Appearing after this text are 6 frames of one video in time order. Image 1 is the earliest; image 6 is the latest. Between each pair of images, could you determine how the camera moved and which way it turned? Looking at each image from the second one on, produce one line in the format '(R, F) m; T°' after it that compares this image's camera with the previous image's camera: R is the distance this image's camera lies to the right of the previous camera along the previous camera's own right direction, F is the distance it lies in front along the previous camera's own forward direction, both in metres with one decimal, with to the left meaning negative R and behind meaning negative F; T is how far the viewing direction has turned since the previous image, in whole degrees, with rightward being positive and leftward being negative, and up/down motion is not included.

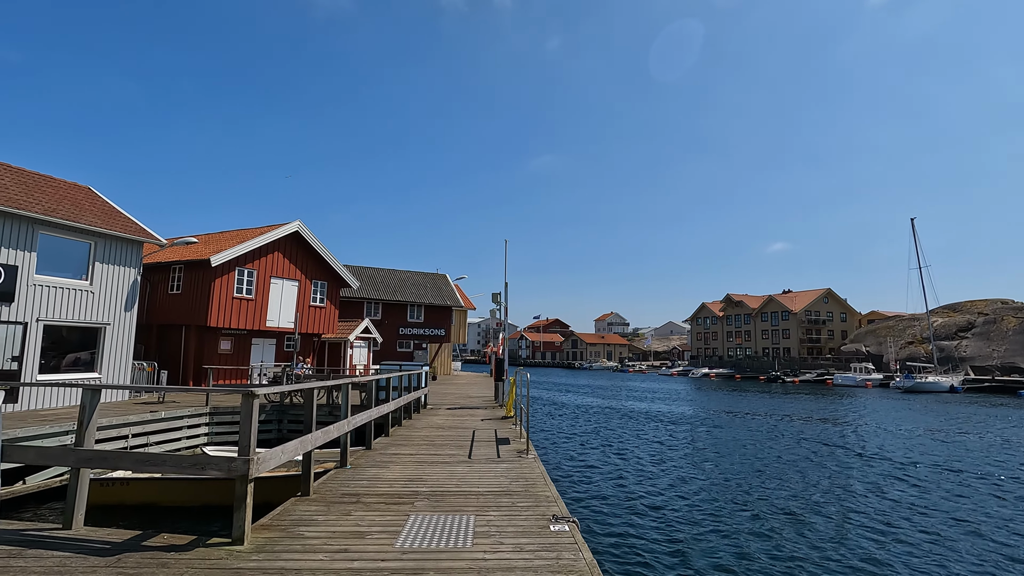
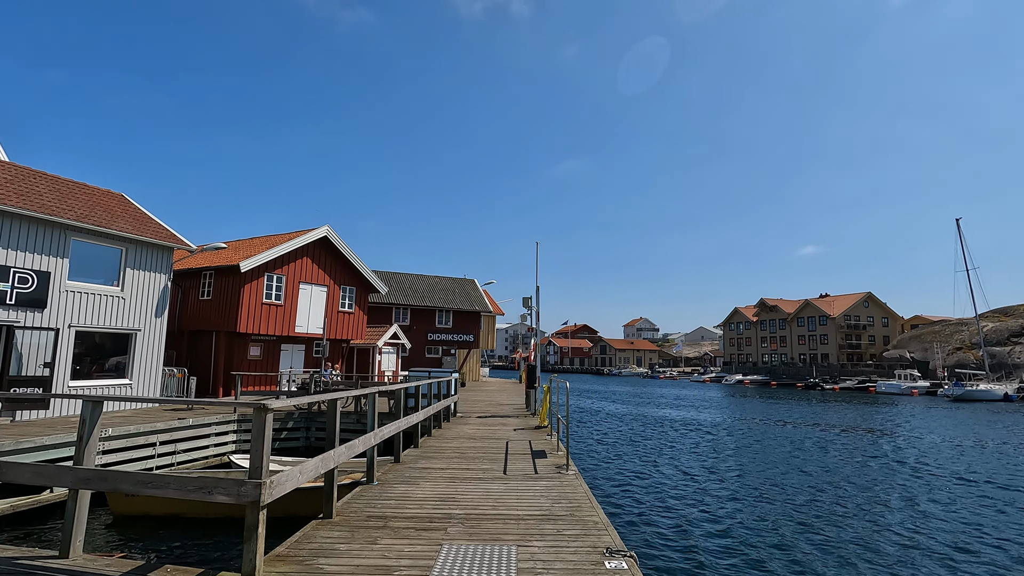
(-0.1, +0.5) m; -3°
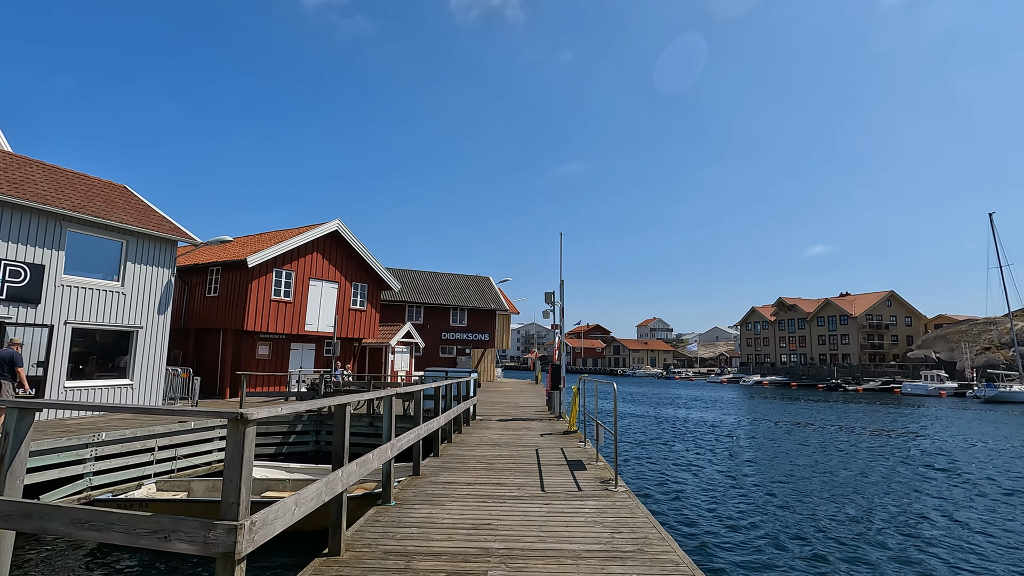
(-0.3, +0.9) m; -1°
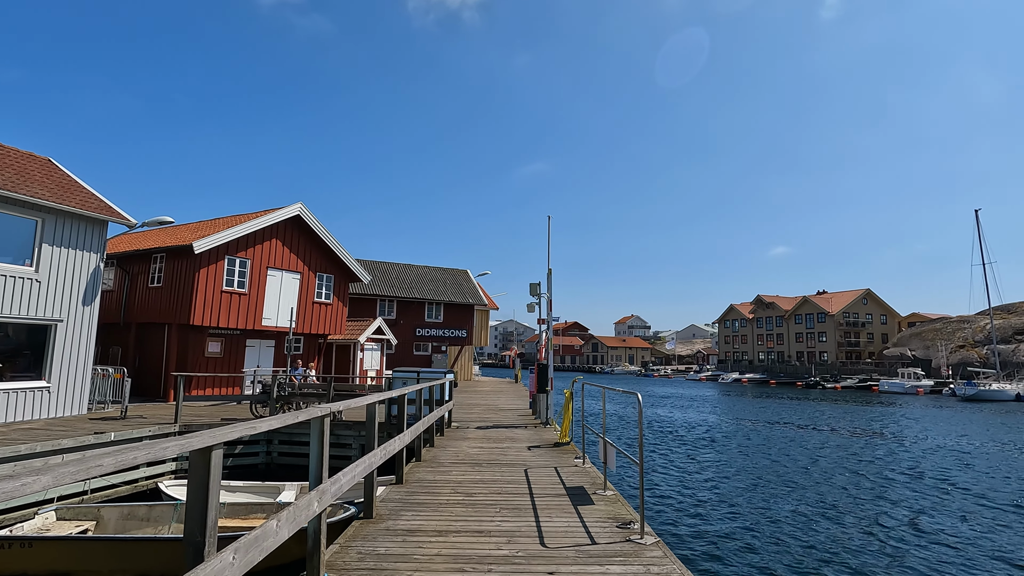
(-0.1, +1.4) m; +2°
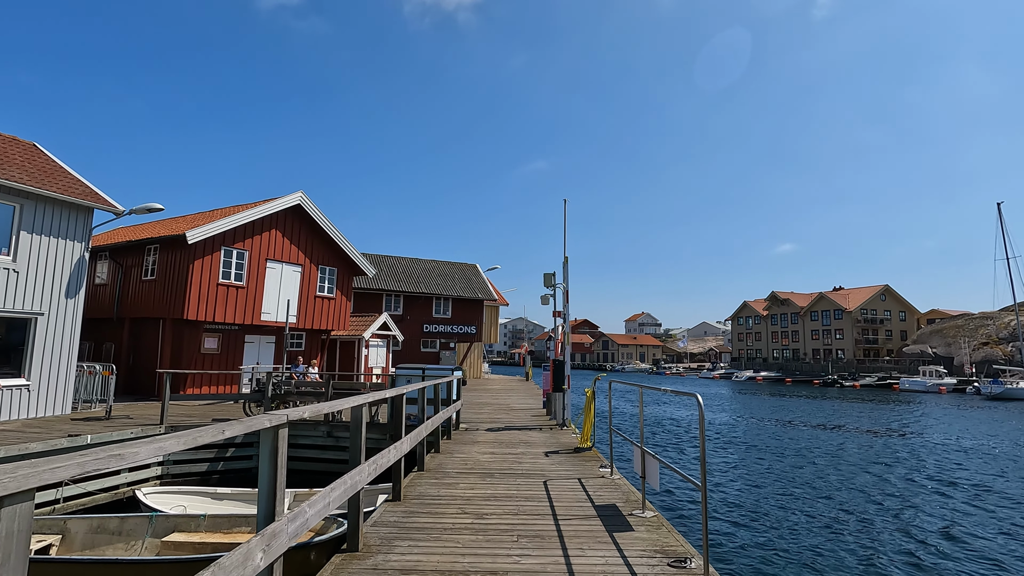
(-0.1, +0.9) m; -1°
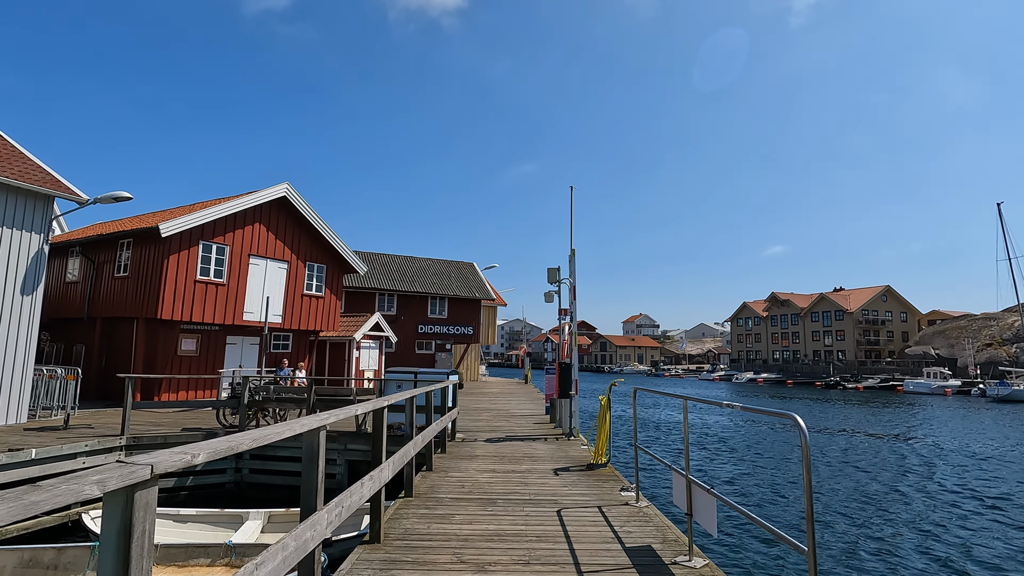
(-0.1, +0.9) m; 0°
